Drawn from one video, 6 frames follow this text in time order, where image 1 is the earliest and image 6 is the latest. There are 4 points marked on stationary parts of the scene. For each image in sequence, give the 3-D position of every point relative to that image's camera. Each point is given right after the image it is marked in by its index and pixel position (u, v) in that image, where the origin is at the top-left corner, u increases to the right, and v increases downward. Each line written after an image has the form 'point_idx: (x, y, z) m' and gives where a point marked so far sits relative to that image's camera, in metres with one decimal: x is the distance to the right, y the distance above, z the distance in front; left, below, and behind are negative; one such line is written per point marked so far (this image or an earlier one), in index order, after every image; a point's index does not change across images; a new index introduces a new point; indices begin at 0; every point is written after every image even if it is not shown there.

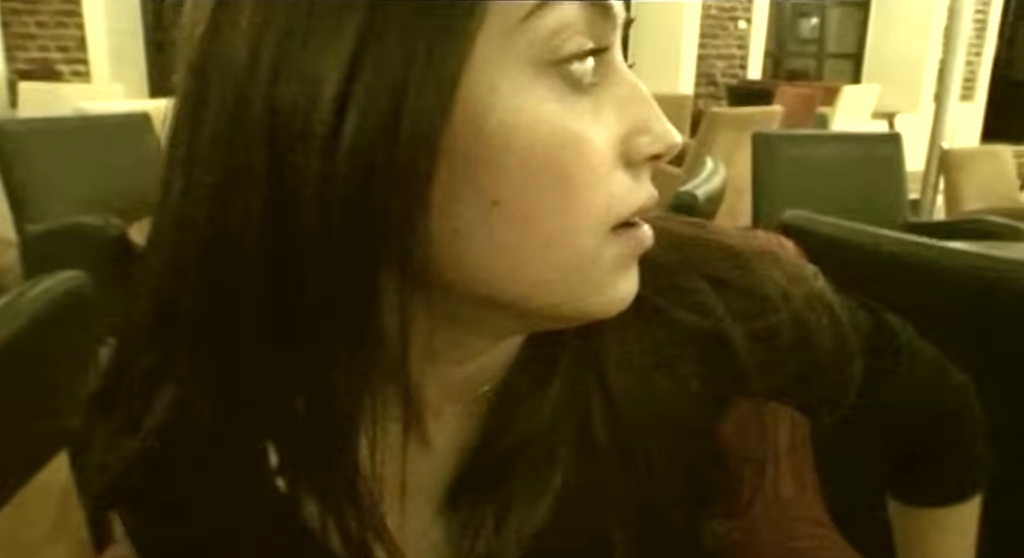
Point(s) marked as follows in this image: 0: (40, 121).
0: (-1.5, +0.5, +2.6) m
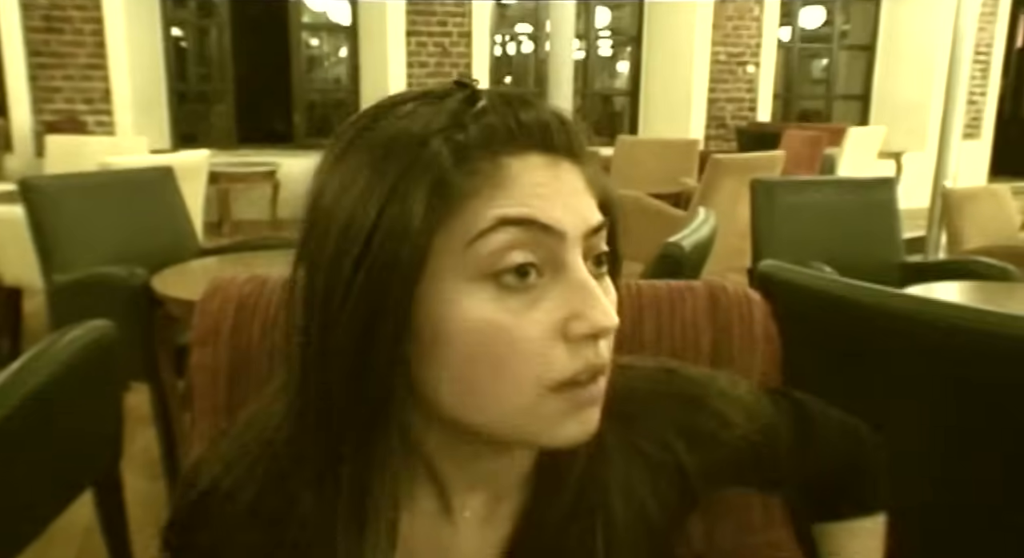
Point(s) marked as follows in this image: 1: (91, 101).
0: (-1.5, +0.4, +2.7) m
1: (-3.1, +1.3, +6.1) m
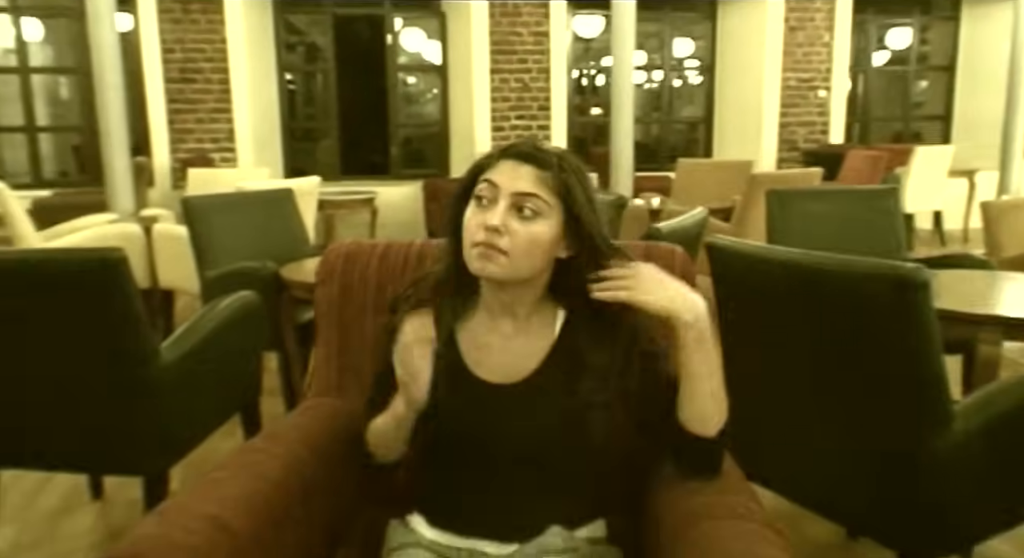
0: (-1.3, +0.4, +3.4) m
1: (-2.5, +1.2, +7.0) m
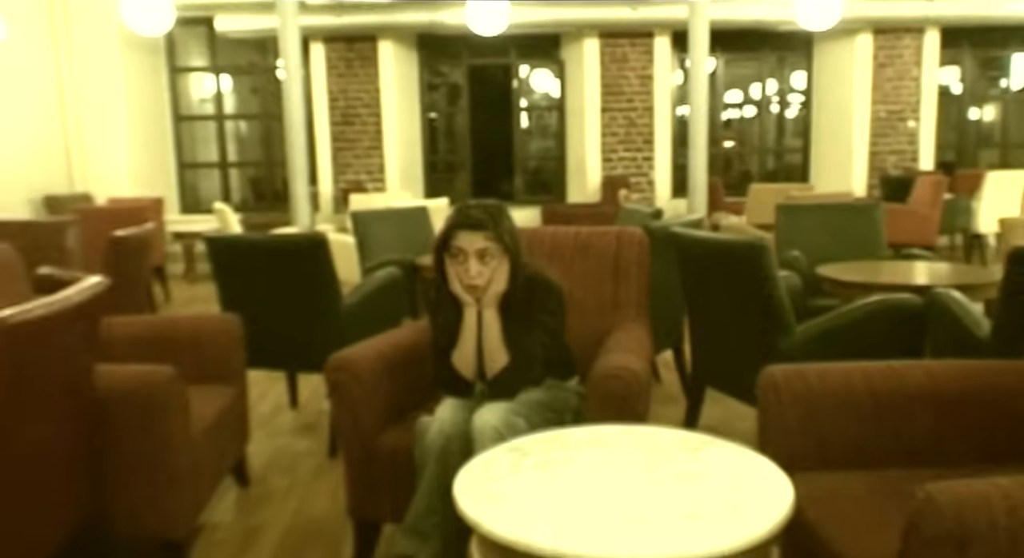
0: (-0.8, +0.4, +4.7) m
1: (-1.5, +1.1, +8.5) m
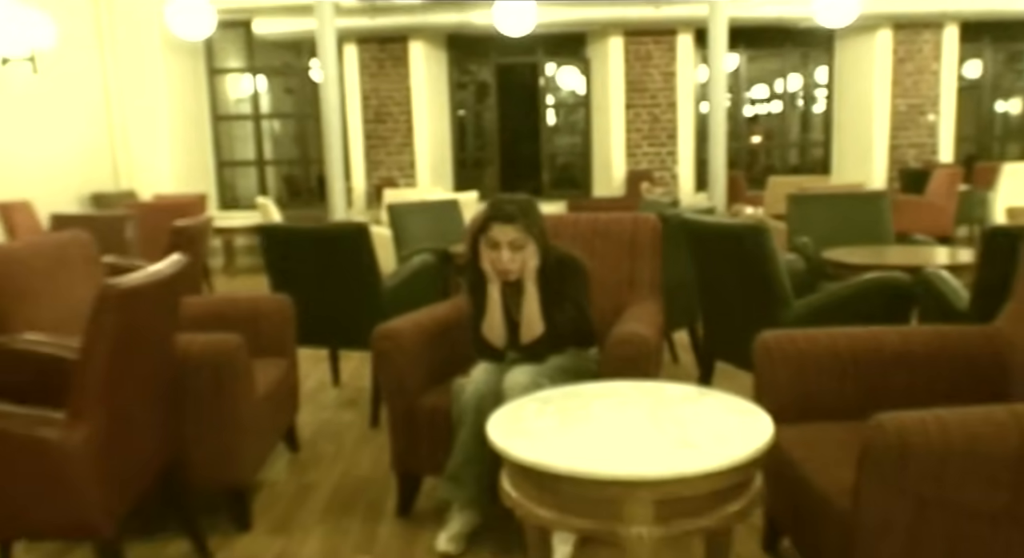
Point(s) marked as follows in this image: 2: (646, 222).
0: (-0.7, +0.5, +5.0) m
1: (-1.2, +1.2, +8.9) m
2: (+0.5, +0.2, +2.9) m
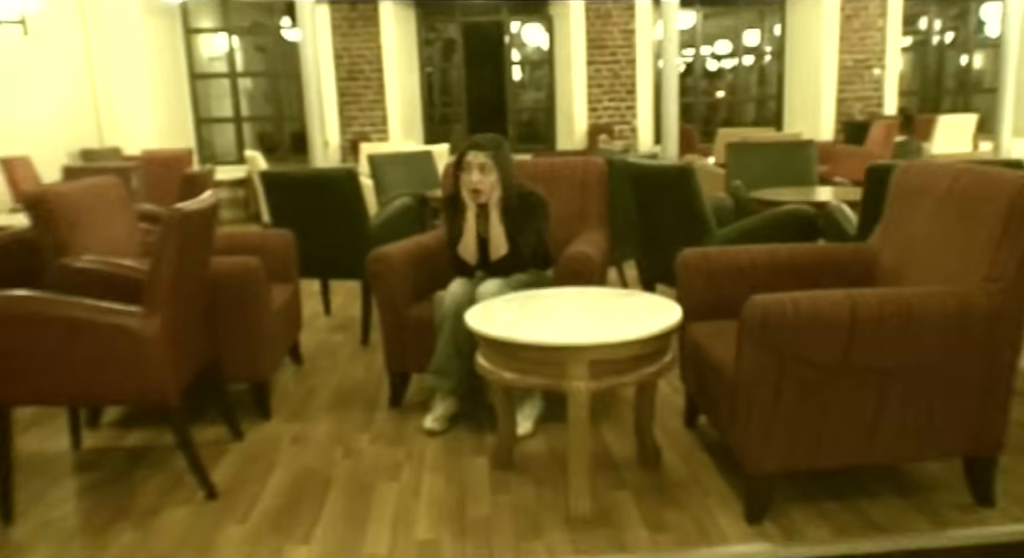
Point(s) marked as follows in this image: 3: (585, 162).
0: (-0.9, +0.8, +5.5) m
1: (-1.5, +1.8, +9.3) m
2: (+0.4, +0.5, +3.5) m
3: (+0.3, +0.5, +3.5) m
